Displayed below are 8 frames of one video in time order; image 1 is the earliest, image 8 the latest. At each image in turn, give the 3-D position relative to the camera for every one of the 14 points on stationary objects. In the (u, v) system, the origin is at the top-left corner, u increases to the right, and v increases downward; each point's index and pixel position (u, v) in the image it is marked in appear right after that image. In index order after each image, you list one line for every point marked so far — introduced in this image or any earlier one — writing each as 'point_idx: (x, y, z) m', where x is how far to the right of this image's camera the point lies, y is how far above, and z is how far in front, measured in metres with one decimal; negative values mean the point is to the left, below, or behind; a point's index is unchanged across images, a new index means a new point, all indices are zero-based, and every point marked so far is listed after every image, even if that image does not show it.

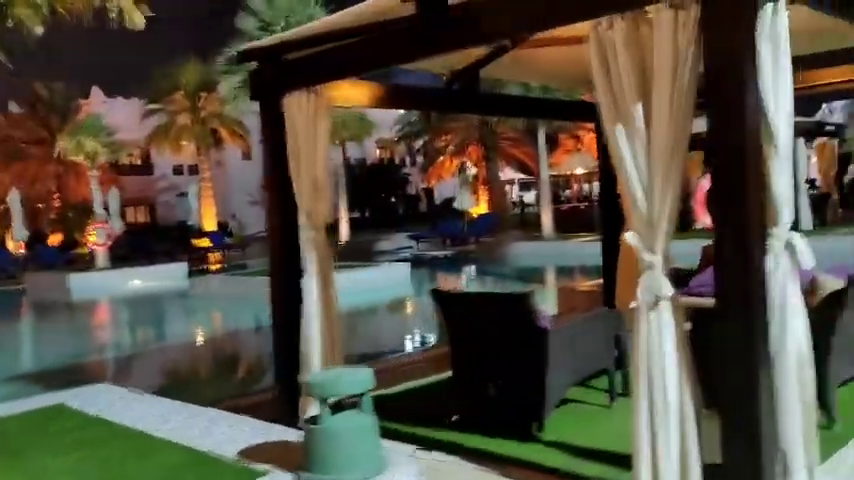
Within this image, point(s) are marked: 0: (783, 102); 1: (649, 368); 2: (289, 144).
0: (+2.0, +0.8, +4.2) m
1: (+1.3, -0.7, +4.3) m
2: (-1.2, +0.8, +6.3) m
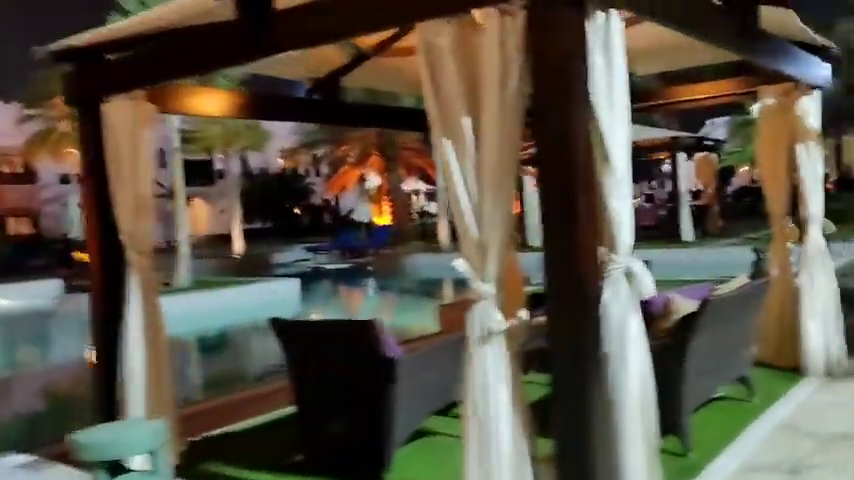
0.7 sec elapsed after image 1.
0: (+1.0, +0.6, +3.9) m
1: (+0.3, -0.9, +3.8) m
2: (-2.4, +0.6, +5.6) m
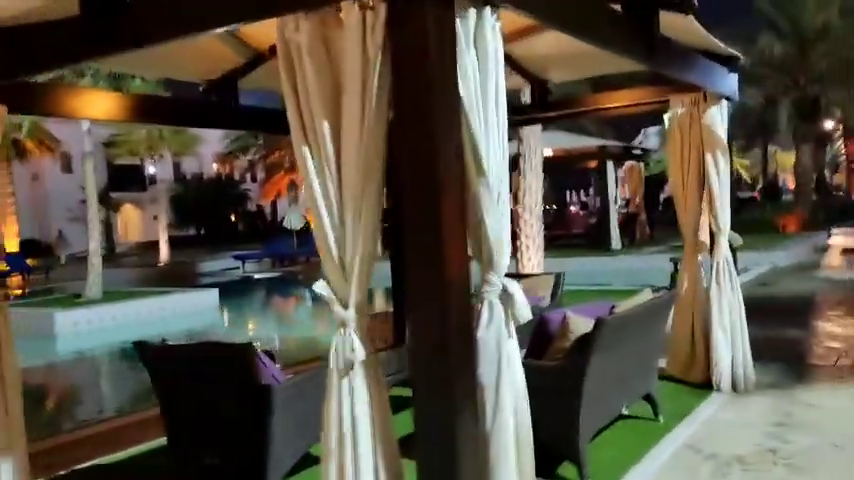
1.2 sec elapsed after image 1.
0: (+0.3, +0.5, +3.6) m
1: (-0.4, -1.0, +3.4) m
2: (-3.2, +0.5, +5.0) m
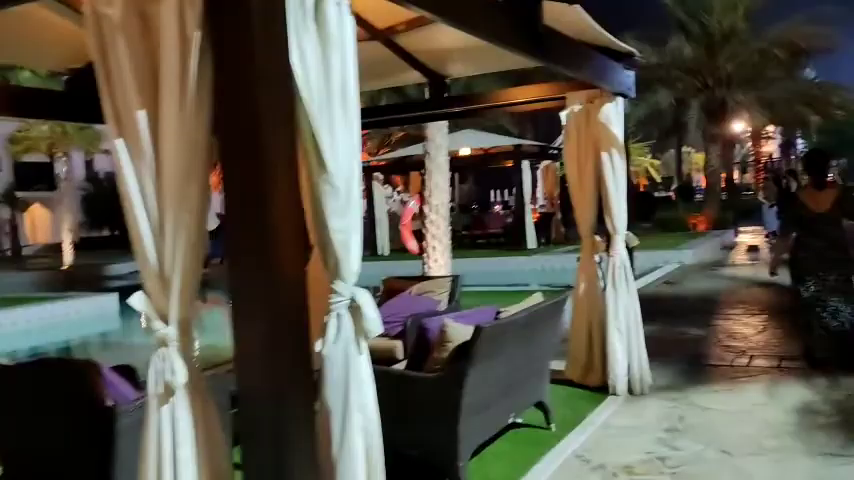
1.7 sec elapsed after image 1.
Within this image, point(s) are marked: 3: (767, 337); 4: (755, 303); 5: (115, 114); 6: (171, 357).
0: (-0.4, +0.5, +3.2) m
1: (-1.1, -1.0, +3.0) m
2: (-4.0, +0.5, +4.3) m
3: (+4.4, -1.3, +9.7) m
4: (+5.4, -1.0, +12.5) m
5: (-1.3, +0.5, +3.1) m
6: (-1.0, -0.5, +3.0) m
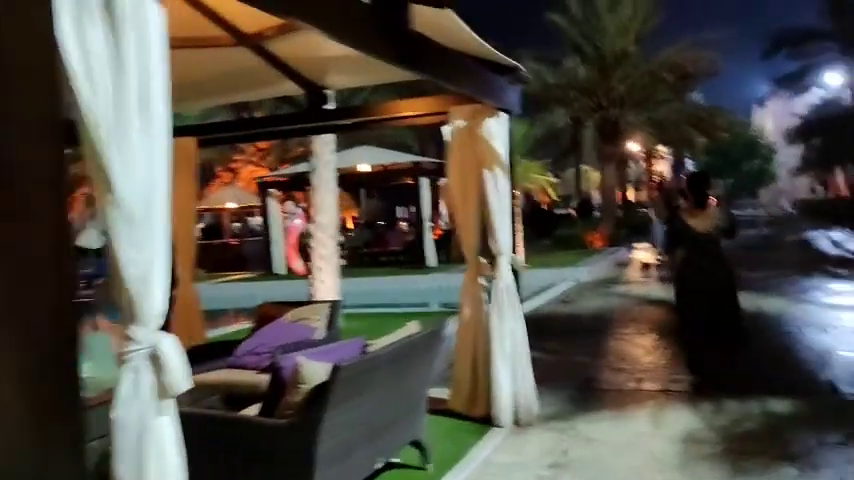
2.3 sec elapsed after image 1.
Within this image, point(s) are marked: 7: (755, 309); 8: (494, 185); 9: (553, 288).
0: (-1.0, +0.4, +2.6) m
1: (-1.7, -1.1, +2.3) m
2: (-4.8, +0.3, +3.3) m
3: (+2.9, -1.5, +9.6) m
4: (+3.6, -1.4, +12.6) m
5: (-1.9, +0.4, +2.4) m
6: (-1.6, -0.6, +2.4) m
7: (+5.7, -1.2, +12.9) m
8: (+0.6, +0.5, +7.0) m
9: (+3.1, -1.2, +18.2) m
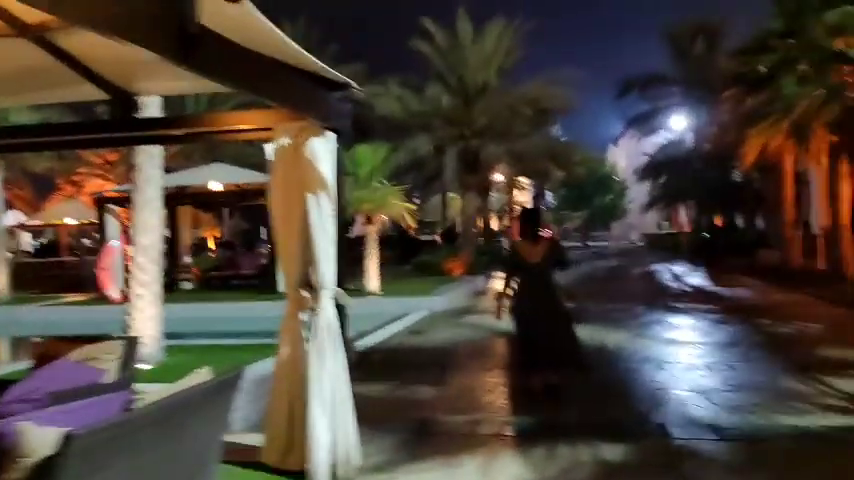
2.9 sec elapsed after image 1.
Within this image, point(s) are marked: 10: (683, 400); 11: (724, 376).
0: (-1.8, +0.3, +1.7) m
1: (-2.4, -1.2, +1.2) m
2: (-5.6, +0.3, +1.7) m
3: (+0.8, -1.9, +9.2) m
4: (+1.0, -1.9, +12.3) m
5: (-2.6, +0.3, +1.4) m
6: (-2.4, -0.7, +1.3) m
7: (+3.0, -1.8, +13.0) m
8: (-0.9, +0.2, +6.3) m
9: (-0.5, -1.9, +17.7) m
10: (+3.0, -1.8, +8.6) m
11: (+3.9, -1.8, +9.8) m
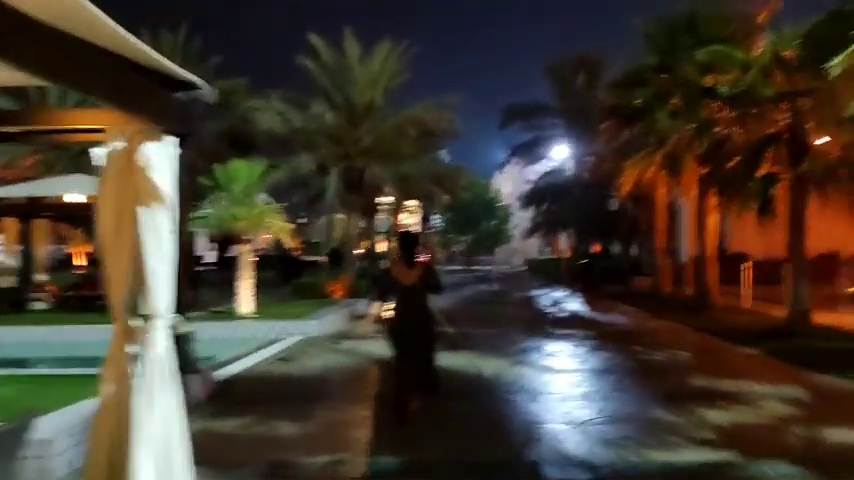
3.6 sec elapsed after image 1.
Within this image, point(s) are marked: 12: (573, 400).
0: (-2.2, +0.3, +0.8) m
1: (-2.7, -1.1, +0.2) m
2: (-5.9, +0.4, +0.2) m
3: (-0.7, -2.2, +8.5) m
4: (-1.0, -2.2, +11.6) m
5: (-3.0, +0.4, +0.4) m
6: (-2.7, -0.6, +0.3) m
7: (+0.8, -2.2, +12.6) m
8: (-2.0, +0.1, +5.5) m
9: (-3.3, -2.3, +16.7) m
10: (+1.4, -2.1, +8.3) m
11: (+2.2, -2.1, +9.6) m
12: (+2.0, -2.2, +10.1) m
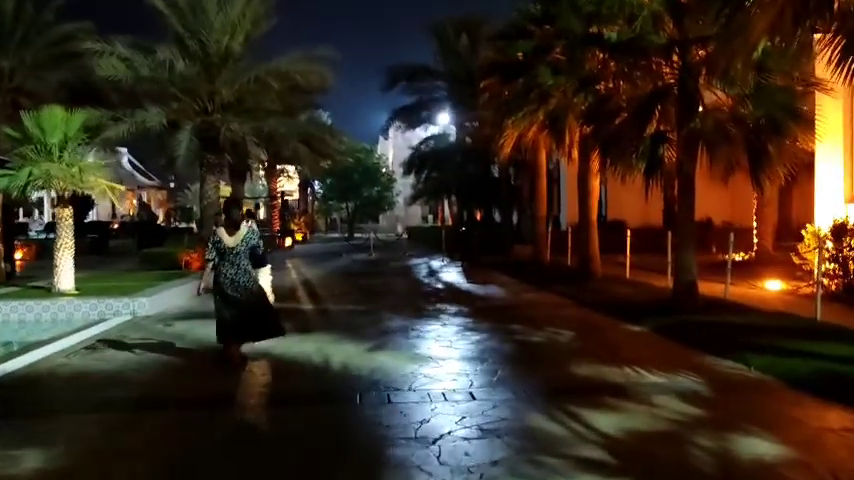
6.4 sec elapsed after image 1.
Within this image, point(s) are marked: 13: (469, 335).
0: (-2.6, +0.3, -1.8) m
1: (-3.1, -1.1, -2.4) m
2: (-6.3, +0.4, -2.9) m
3: (-2.4, -1.8, +6.2) m
4: (-3.1, -1.8, +9.1) m
5: (-3.3, +0.4, -2.4) m
6: (-3.1, -0.6, -2.3) m
7: (-1.4, -1.7, +10.4) m
8: (-3.1, +0.3, +2.8) m
9: (-6.2, -1.6, +13.9) m
10: (-0.2, -1.8, +6.2) m
11: (+0.4, -1.7, +7.6) m
12: (+0.1, -1.7, +8.1) m
13: (+0.7, -1.6, +12.5) m
